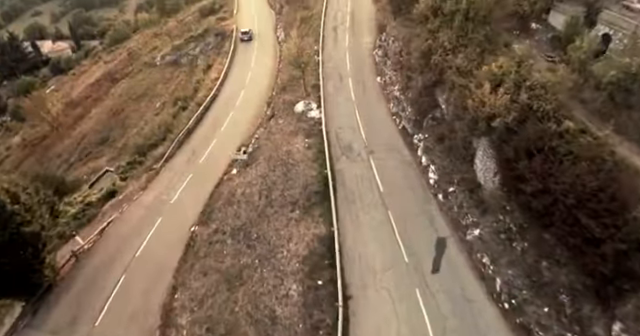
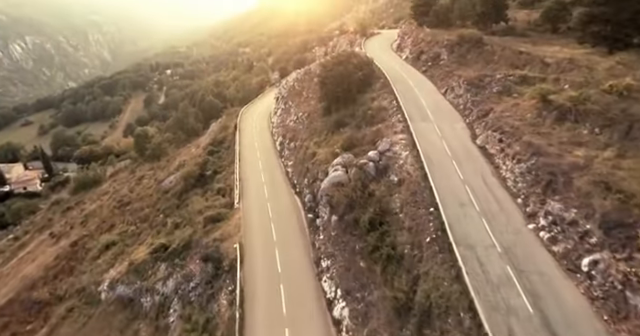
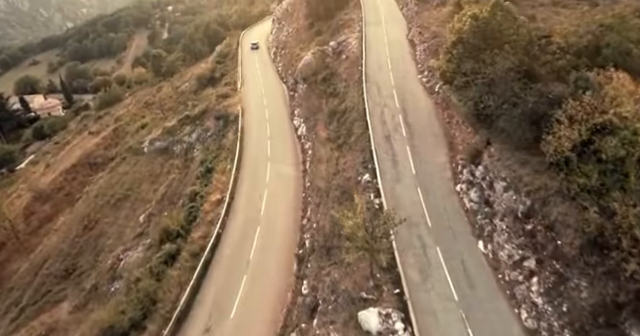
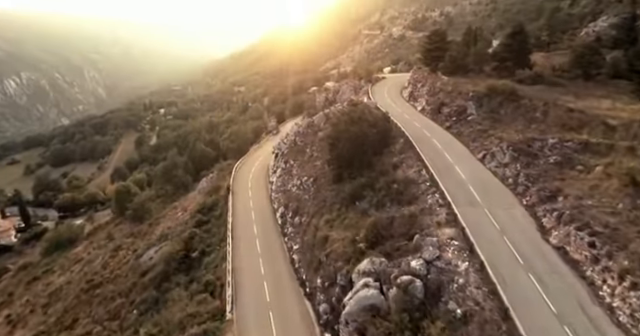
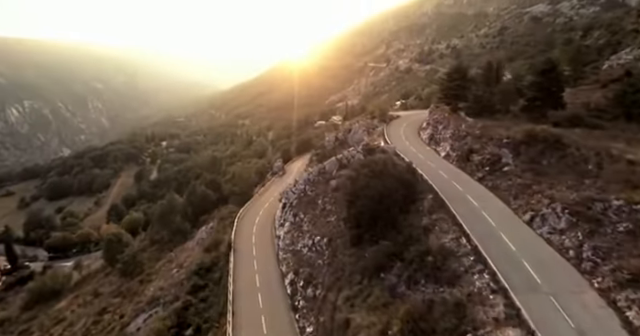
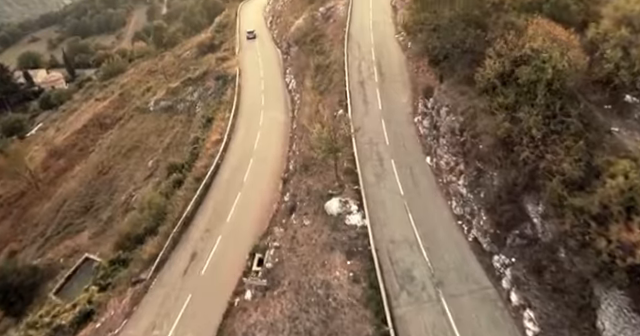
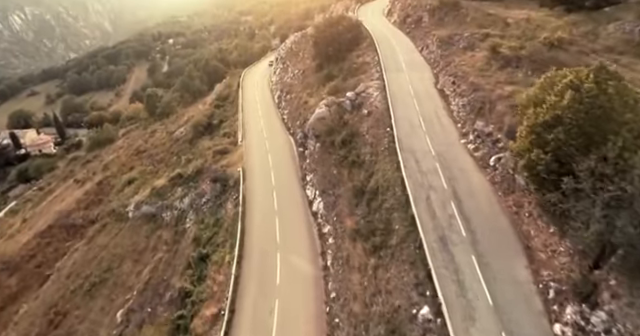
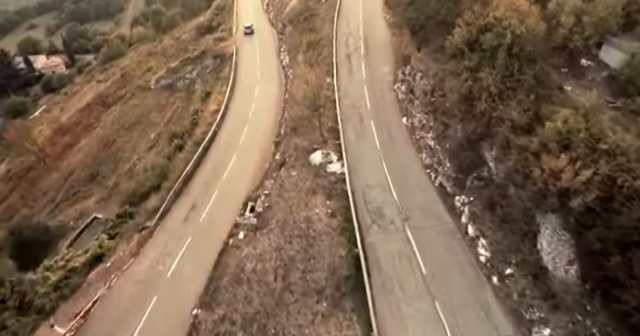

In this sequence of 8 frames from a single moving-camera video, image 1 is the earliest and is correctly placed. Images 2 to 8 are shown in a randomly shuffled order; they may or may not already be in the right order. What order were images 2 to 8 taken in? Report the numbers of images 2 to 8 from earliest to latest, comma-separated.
8, 6, 3, 7, 2, 4, 5
